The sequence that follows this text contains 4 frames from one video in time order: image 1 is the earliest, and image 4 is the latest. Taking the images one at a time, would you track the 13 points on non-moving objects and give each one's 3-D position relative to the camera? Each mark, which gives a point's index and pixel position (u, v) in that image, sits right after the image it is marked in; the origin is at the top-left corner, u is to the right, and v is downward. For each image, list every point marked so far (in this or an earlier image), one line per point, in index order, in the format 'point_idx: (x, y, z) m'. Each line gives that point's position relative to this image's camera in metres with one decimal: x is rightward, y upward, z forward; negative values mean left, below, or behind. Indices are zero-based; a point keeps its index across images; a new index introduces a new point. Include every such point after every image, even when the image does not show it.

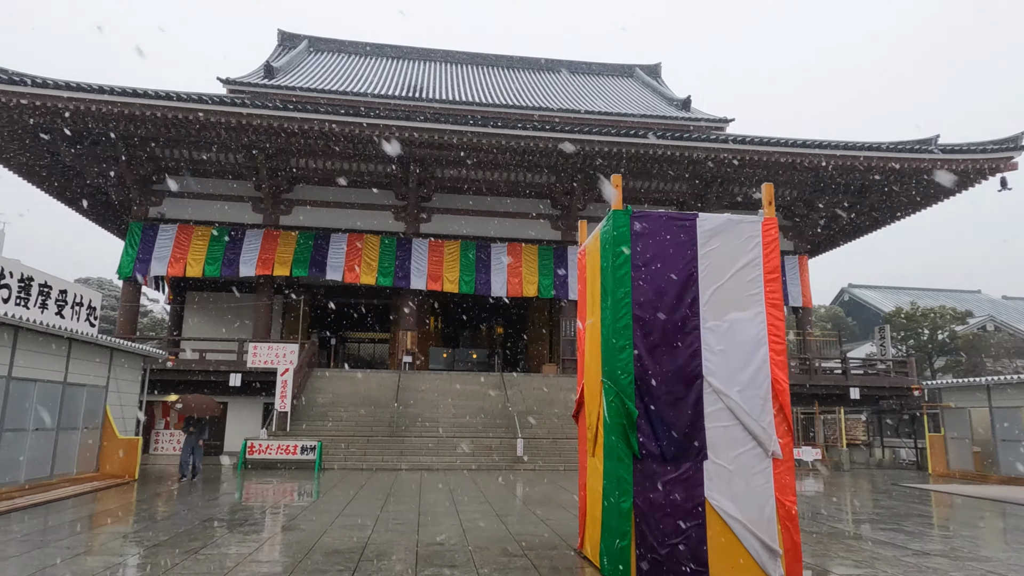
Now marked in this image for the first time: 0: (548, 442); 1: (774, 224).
0: (+0.6, -2.7, +11.7) m
1: (+1.6, +0.4, +4.1) m
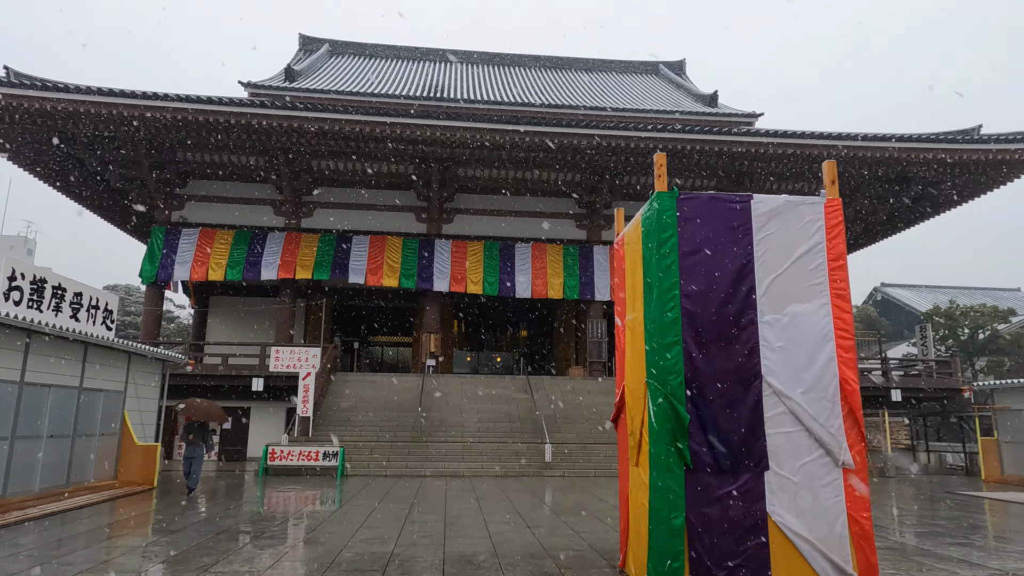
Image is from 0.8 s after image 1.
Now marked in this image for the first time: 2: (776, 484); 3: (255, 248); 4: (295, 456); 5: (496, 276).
0: (+1.1, -2.7, +11.3) m
1: (+1.8, +0.5, +3.7) m
2: (+1.3, -1.0, +3.3) m
3: (-6.0, +0.9, +15.6) m
4: (-3.4, -2.6, +10.4) m
5: (-0.4, +0.3, +16.2) m
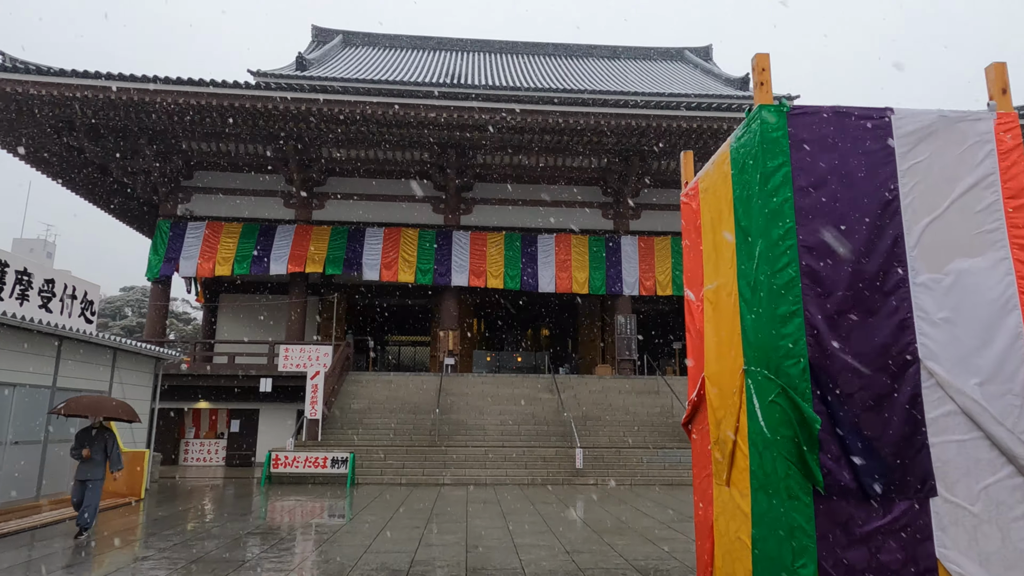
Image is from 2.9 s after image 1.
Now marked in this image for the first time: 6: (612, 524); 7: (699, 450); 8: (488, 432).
0: (+1.5, -2.5, +10.3) m
1: (+2.0, +0.7, +2.6) m
2: (+1.5, -0.8, +2.3) m
3: (-5.5, +1.0, +14.8) m
4: (-3.0, -2.5, +9.4) m
5: (+0.1, +0.4, +15.2) m
6: (+0.9, -2.2, +6.2) m
7: (+0.9, -0.8, +3.2) m
8: (-0.4, -2.4, +11.0) m
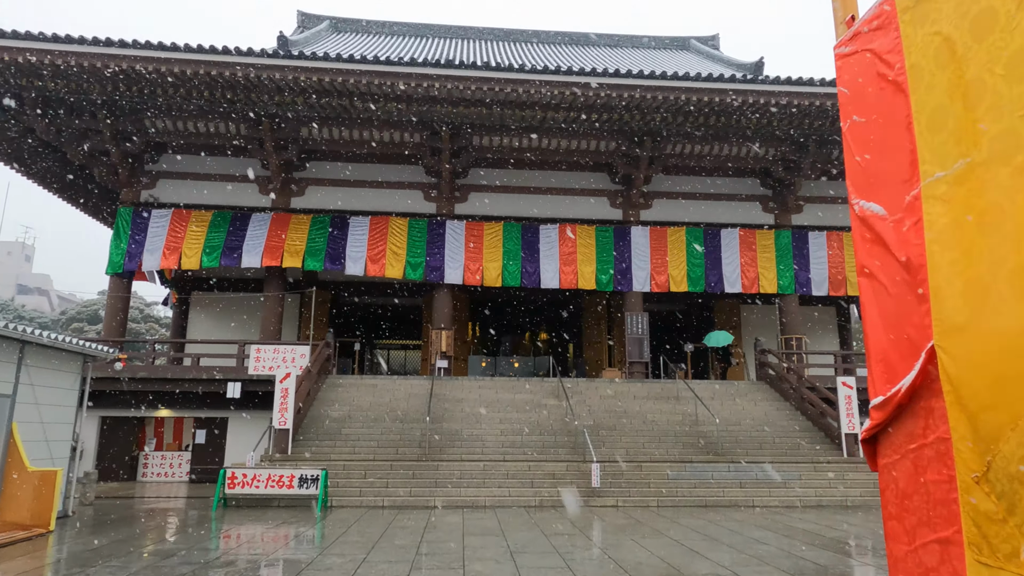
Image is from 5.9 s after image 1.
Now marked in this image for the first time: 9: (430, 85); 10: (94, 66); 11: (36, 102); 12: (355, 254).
0: (+1.6, -2.4, +8.8) m
1: (+2.1, +0.9, +1.1) m
2: (+1.6, -0.5, +0.8) m
3: (-5.5, +1.2, +13.2) m
4: (-3.0, -2.3, +7.9) m
5: (+0.1, +0.5, +13.7) m
6: (+1.0, -2.0, +4.7) m
7: (+1.0, -0.5, +1.7) m
8: (-0.4, -2.2, +9.5) m
9: (-1.4, +3.5, +11.1) m
10: (-6.6, +3.6, +10.5) m
11: (-8.3, +3.3, +11.4) m
12: (-3.2, +0.7, +13.3) m
